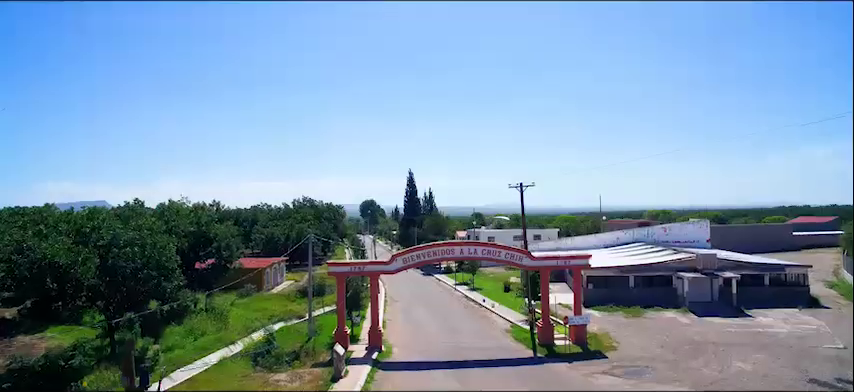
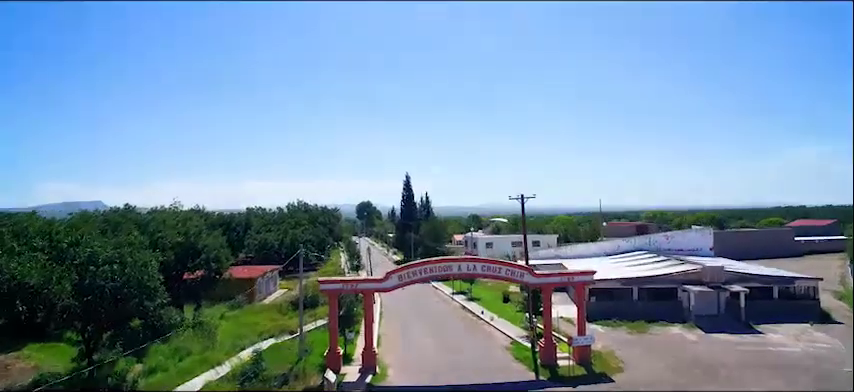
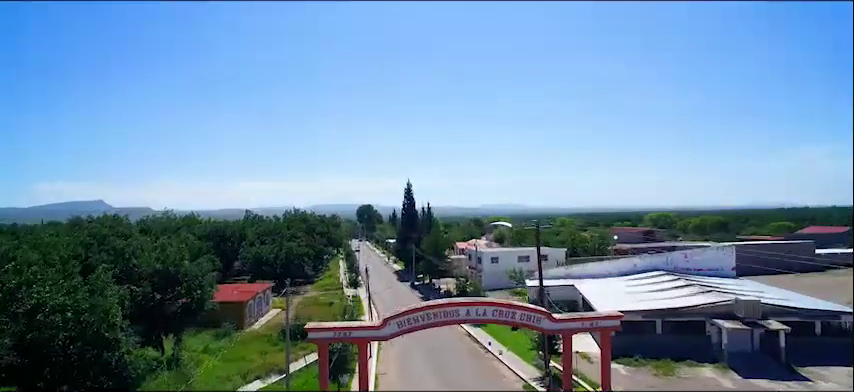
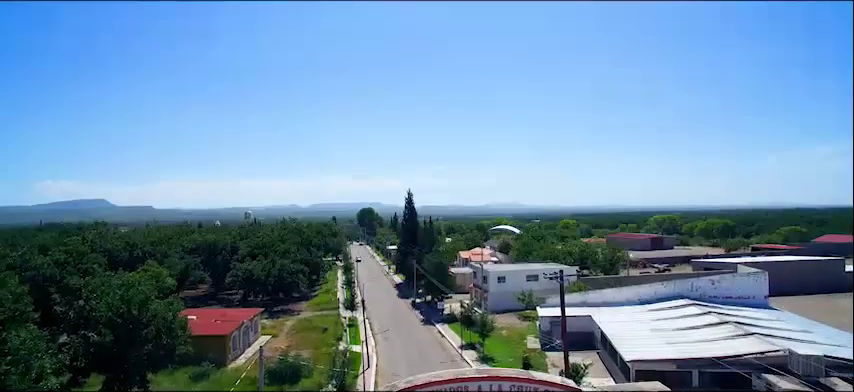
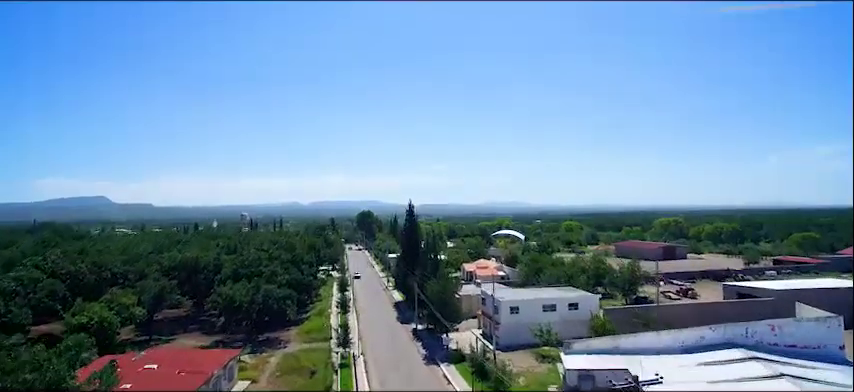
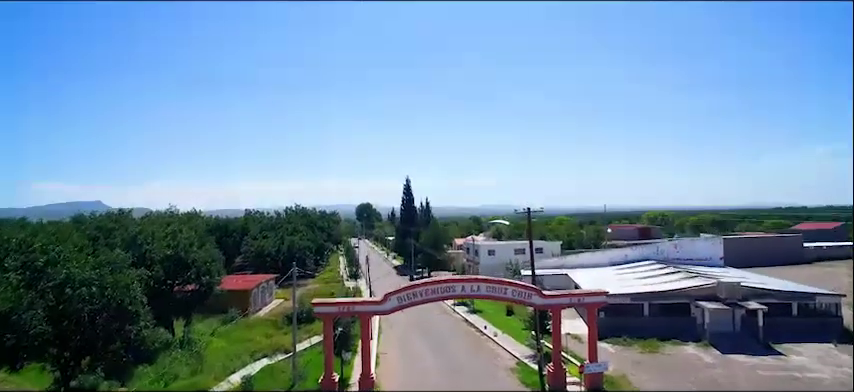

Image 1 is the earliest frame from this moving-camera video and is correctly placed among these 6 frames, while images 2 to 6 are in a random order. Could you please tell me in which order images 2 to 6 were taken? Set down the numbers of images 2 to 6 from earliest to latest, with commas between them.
2, 6, 3, 4, 5
